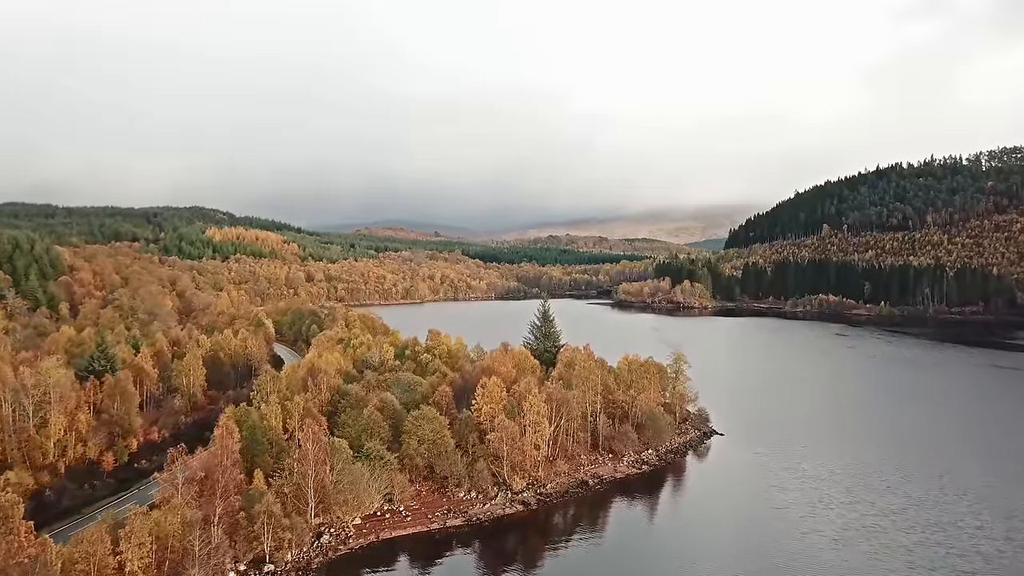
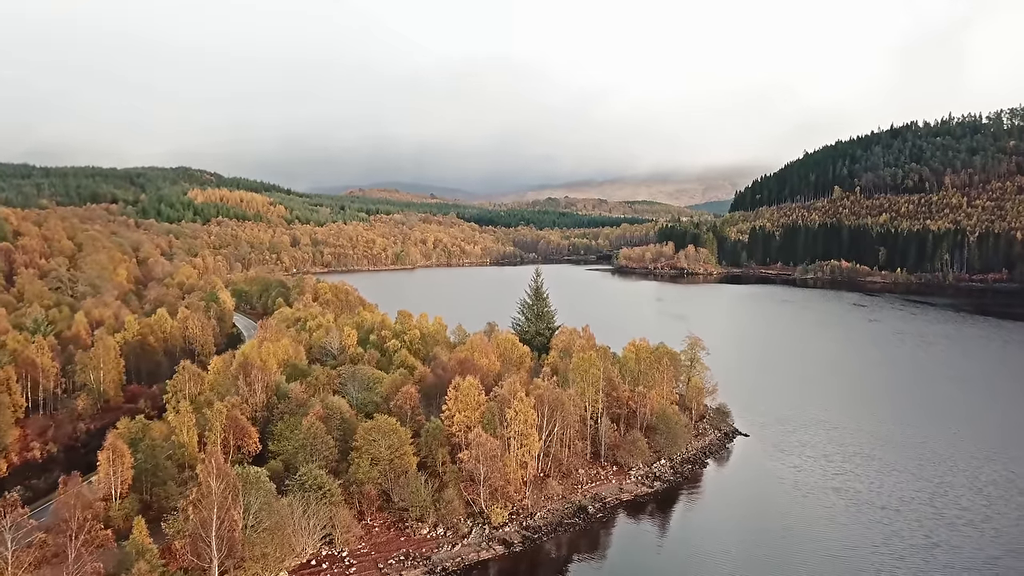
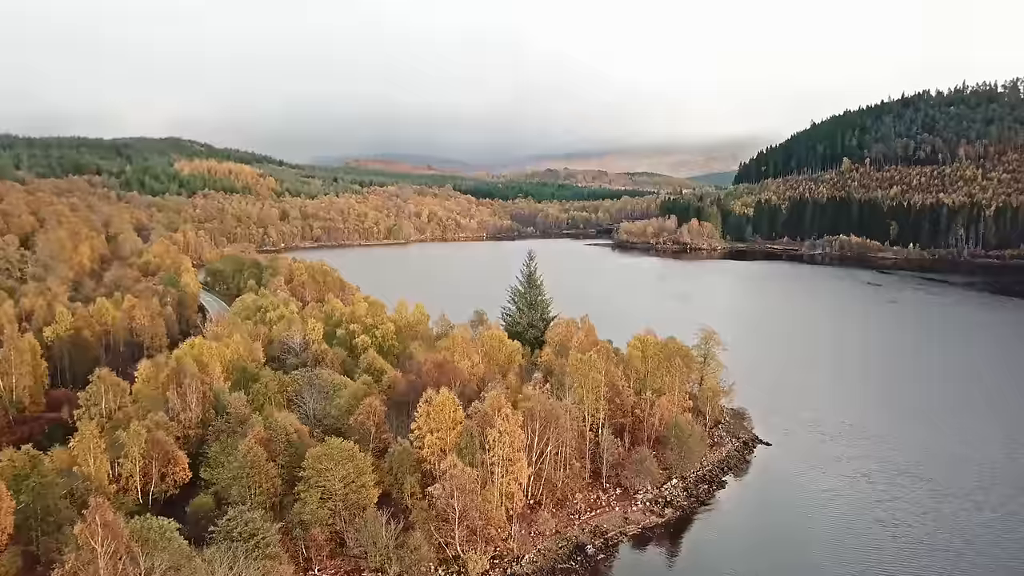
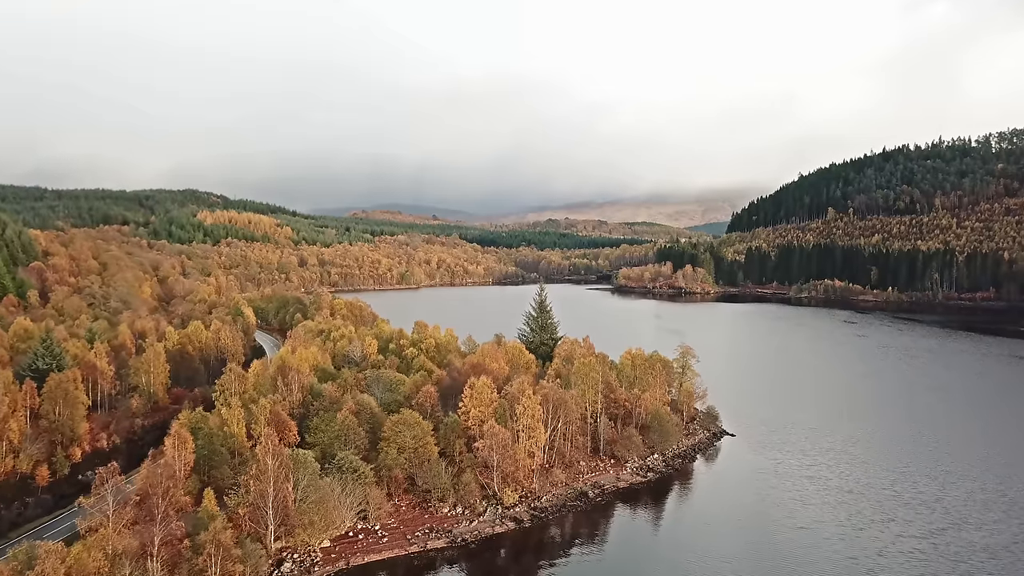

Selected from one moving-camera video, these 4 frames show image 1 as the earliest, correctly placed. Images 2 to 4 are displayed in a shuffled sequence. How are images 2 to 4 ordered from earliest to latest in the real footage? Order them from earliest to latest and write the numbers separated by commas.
4, 2, 3
